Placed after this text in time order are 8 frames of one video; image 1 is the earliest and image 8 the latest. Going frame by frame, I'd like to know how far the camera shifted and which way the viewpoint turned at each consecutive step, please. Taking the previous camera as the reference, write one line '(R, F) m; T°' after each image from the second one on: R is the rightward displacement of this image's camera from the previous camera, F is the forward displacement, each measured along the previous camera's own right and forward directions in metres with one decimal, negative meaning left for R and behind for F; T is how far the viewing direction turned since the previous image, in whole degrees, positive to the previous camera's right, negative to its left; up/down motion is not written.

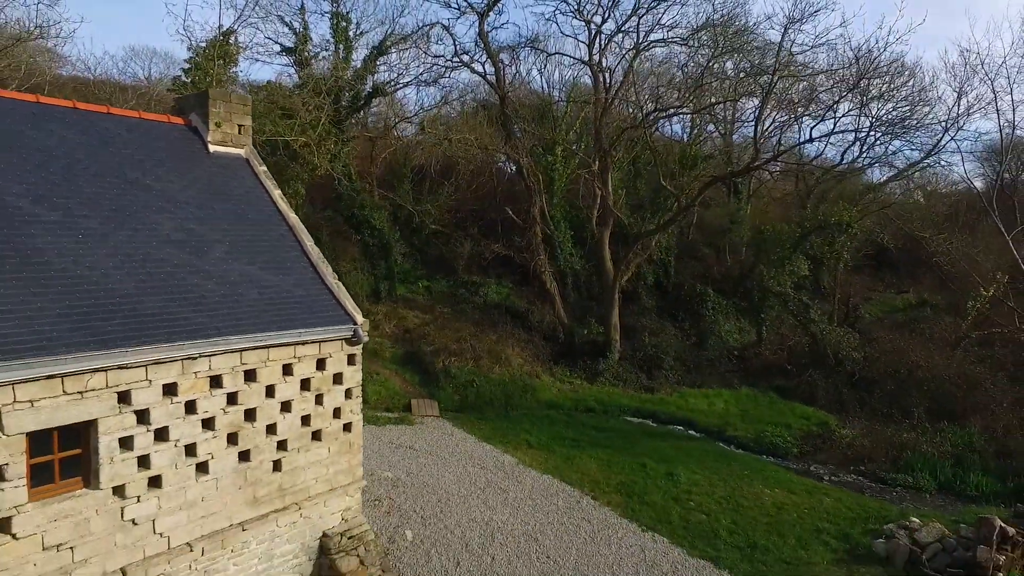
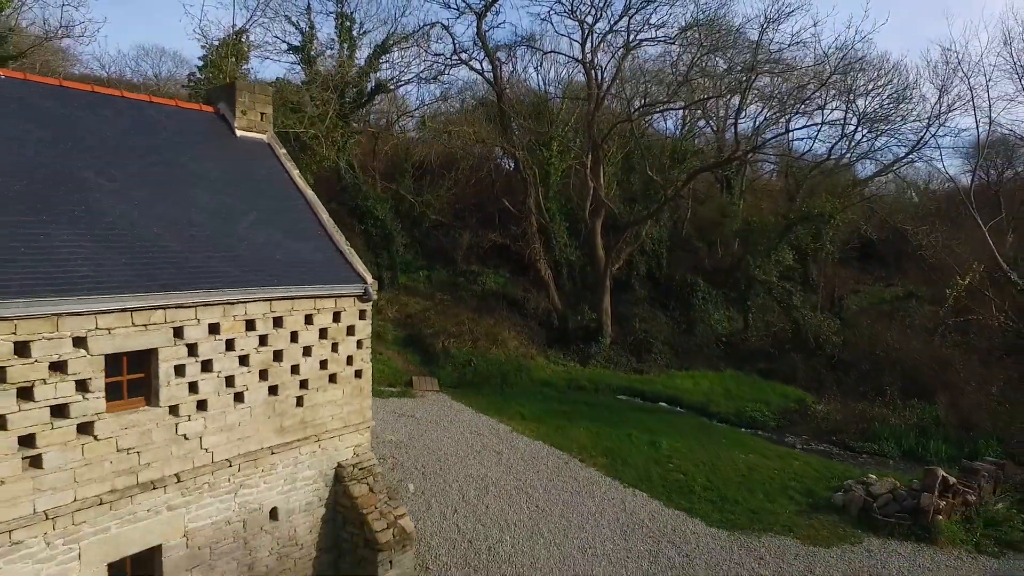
(+0.1, -1.0) m; 0°
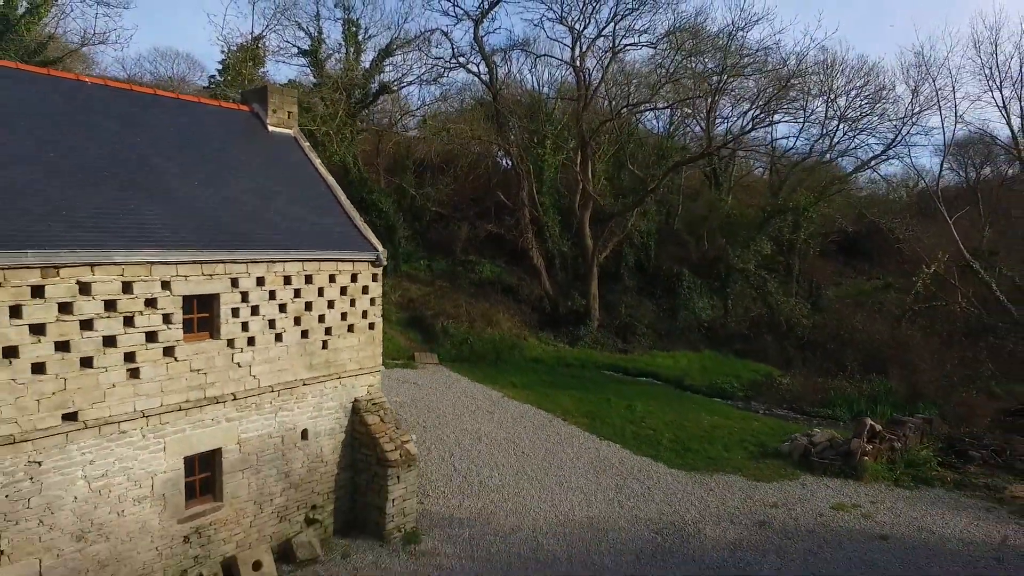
(+0.2, -1.6) m; 0°
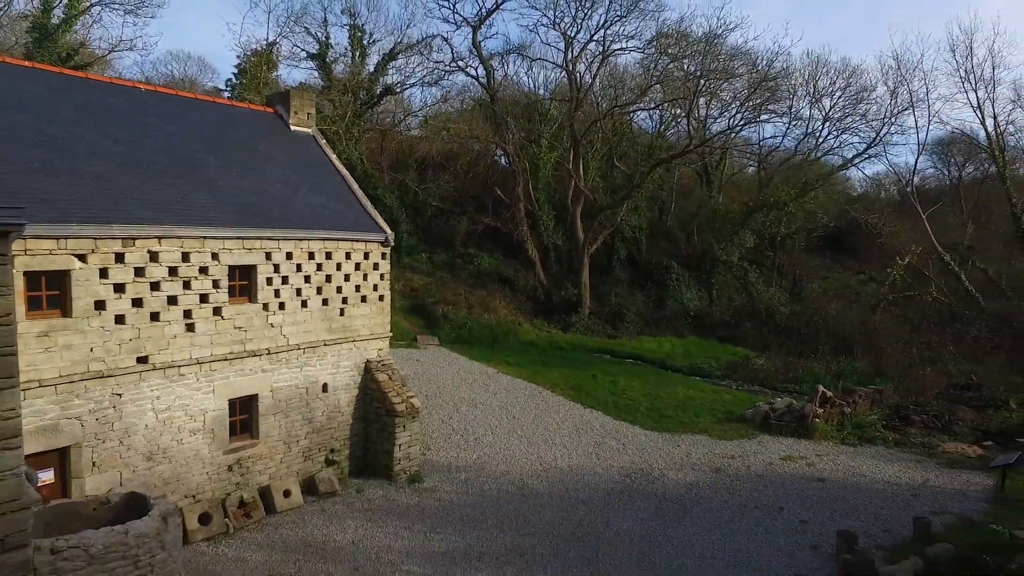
(+0.2, -1.5) m; 0°
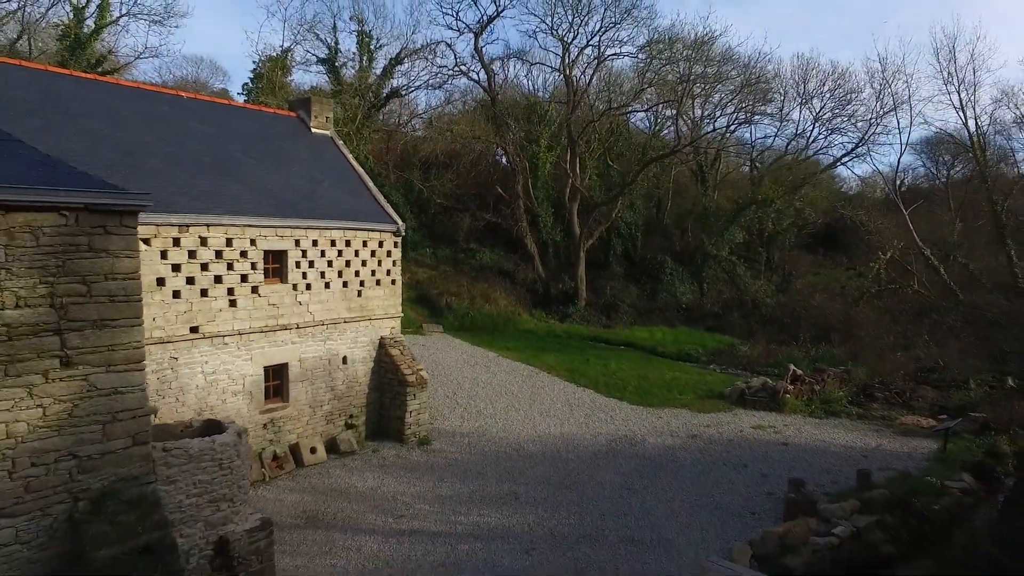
(+0.1, -1.3) m; 0°
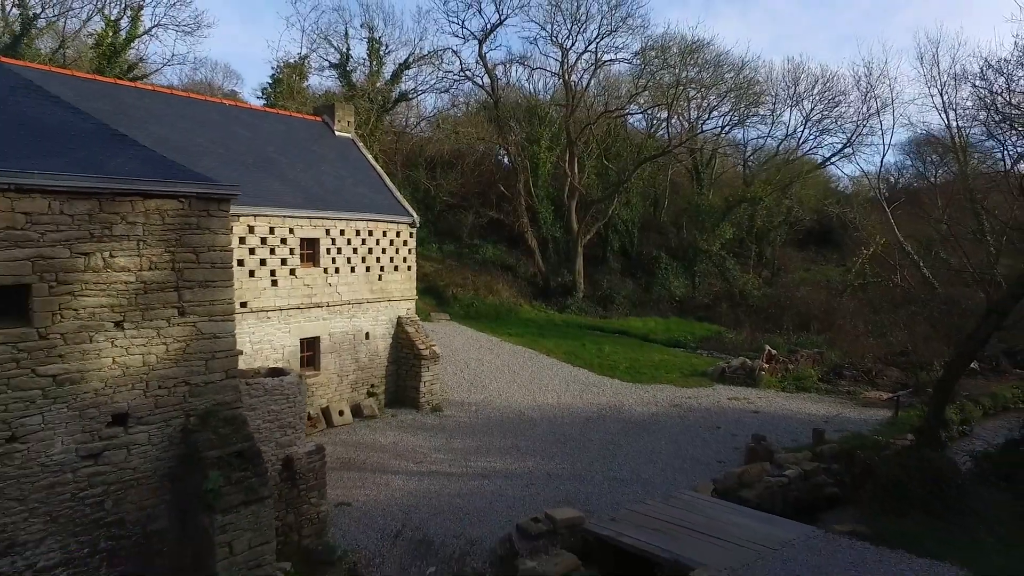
(0.0, -1.5) m; 0°
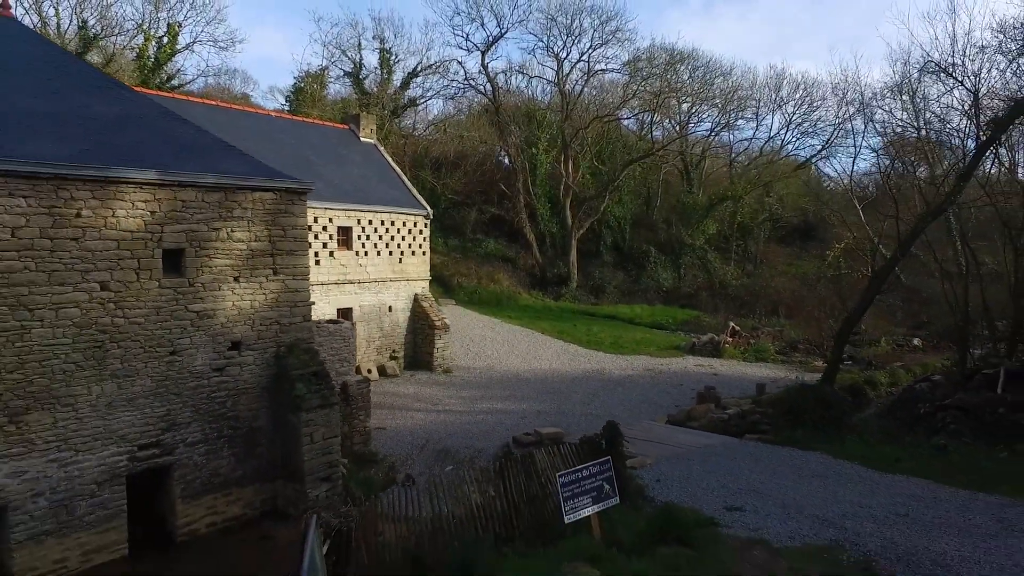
(0.0, -2.5) m; 0°
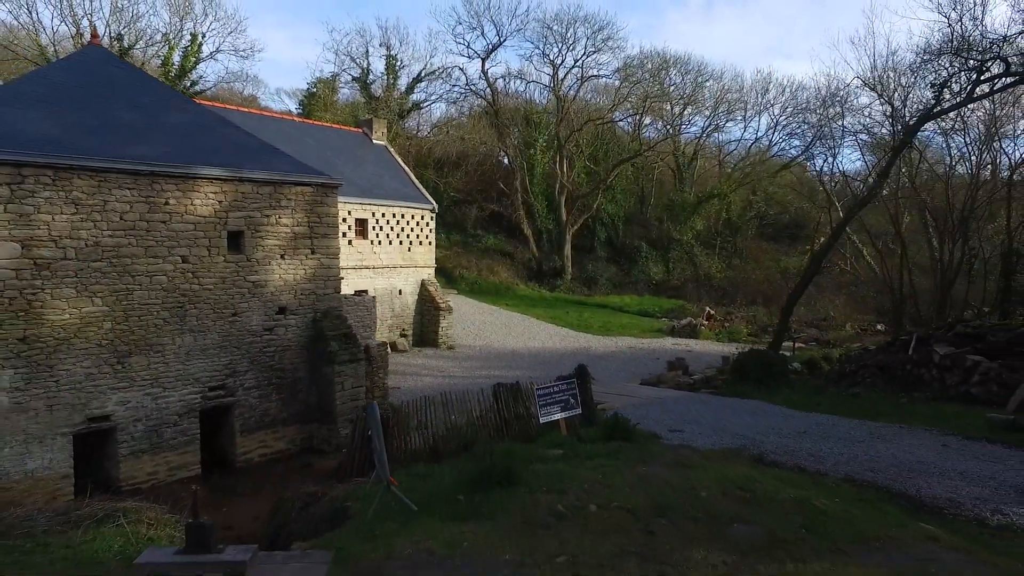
(+0.1, -1.9) m; 0°
